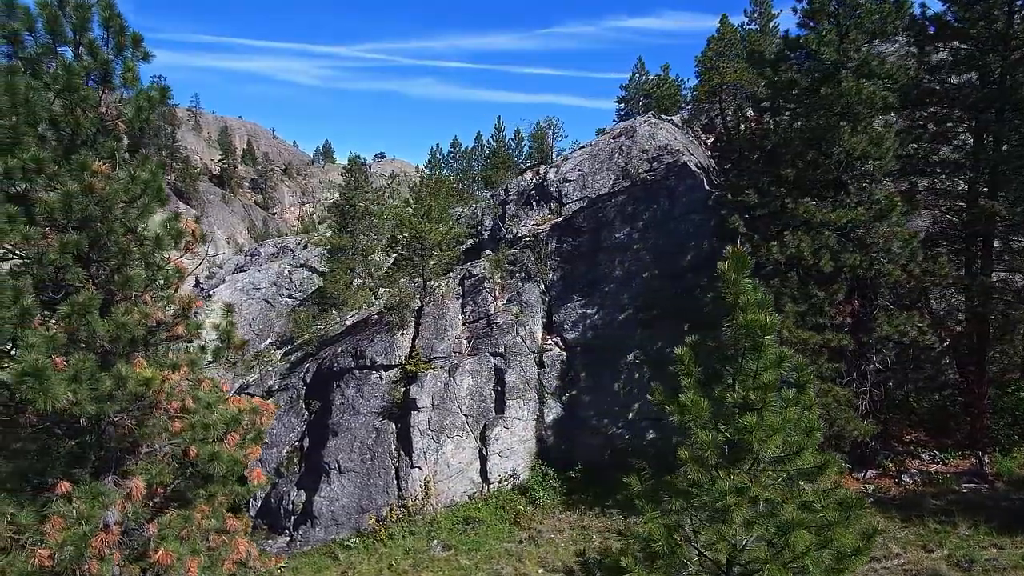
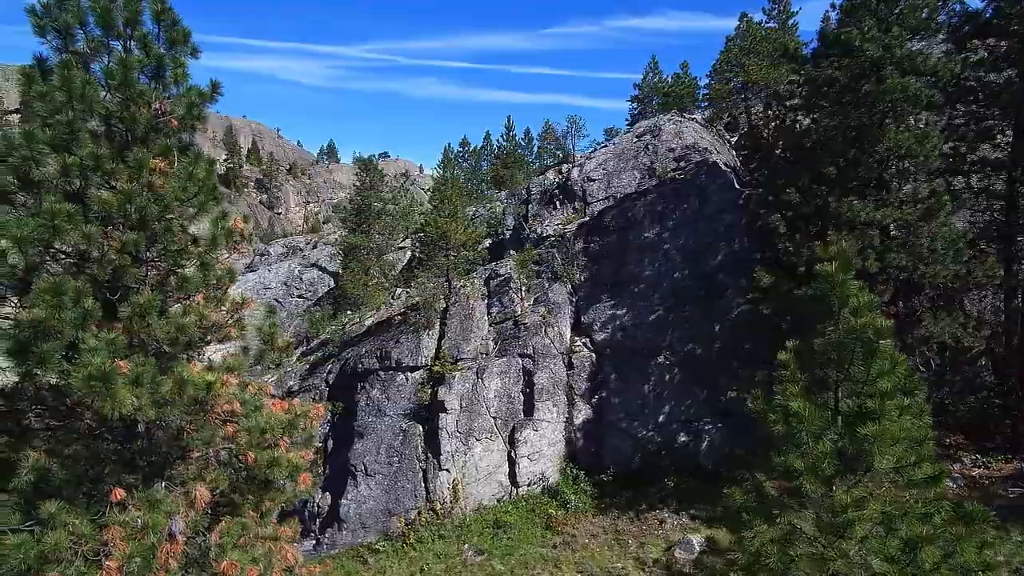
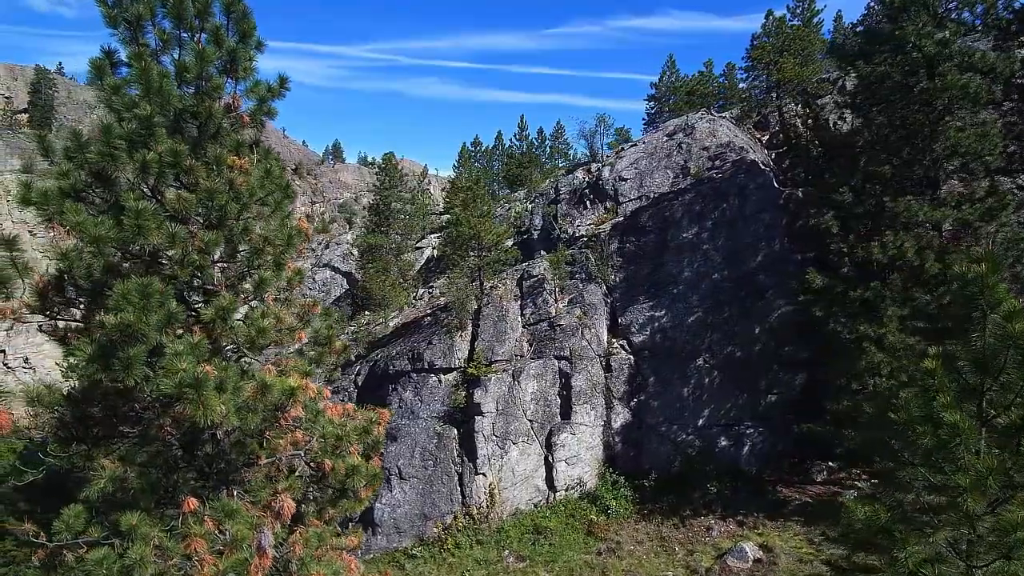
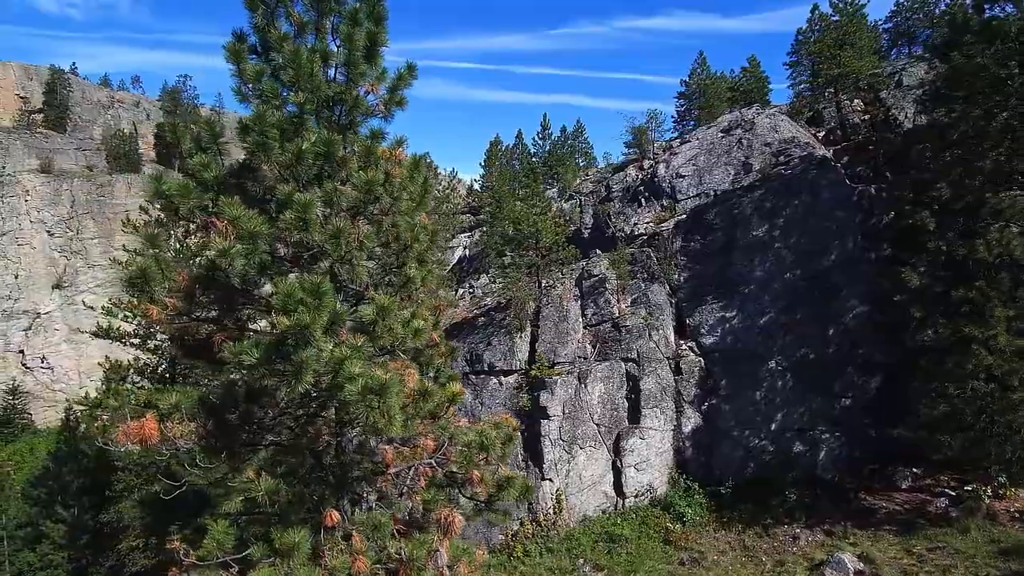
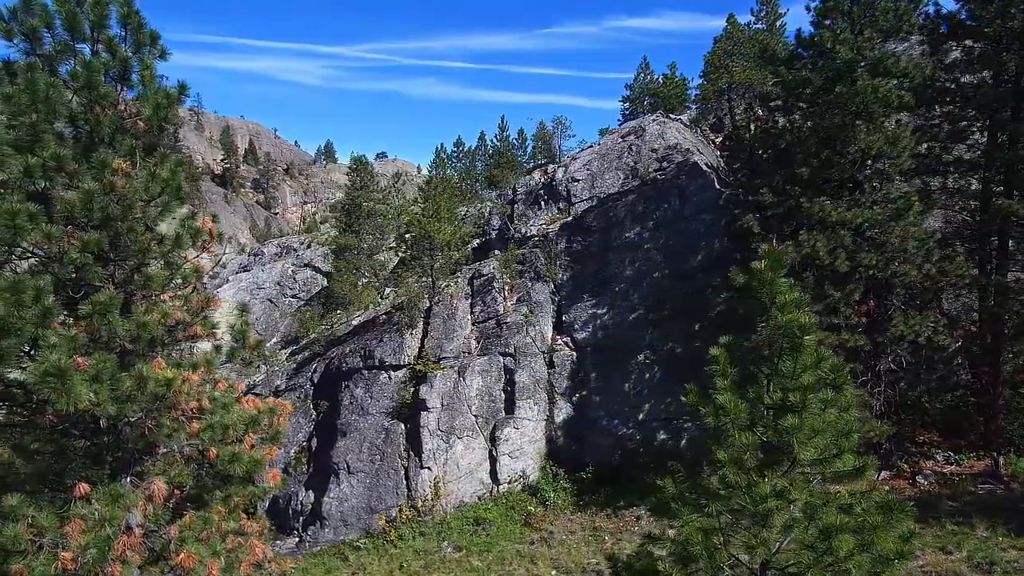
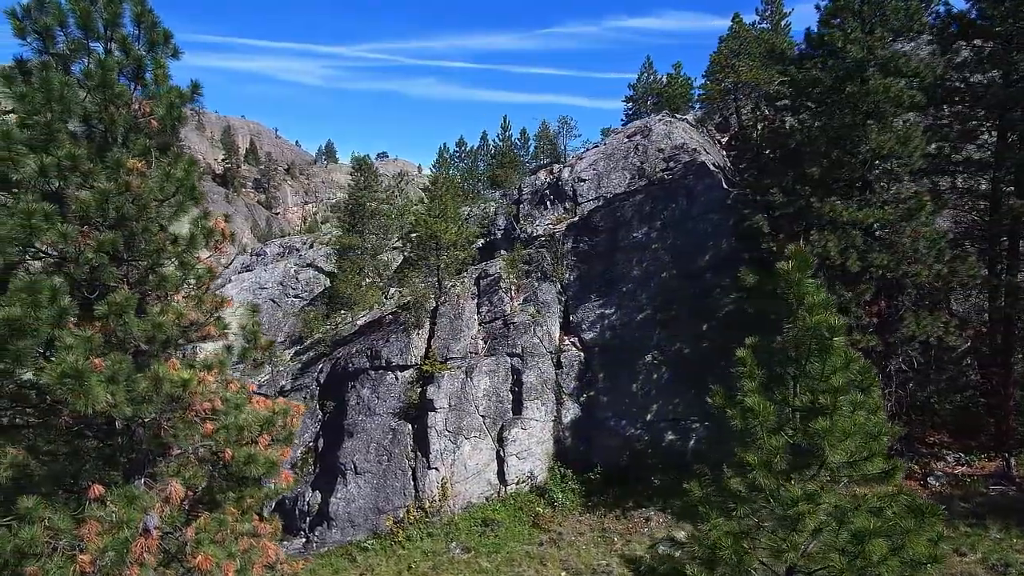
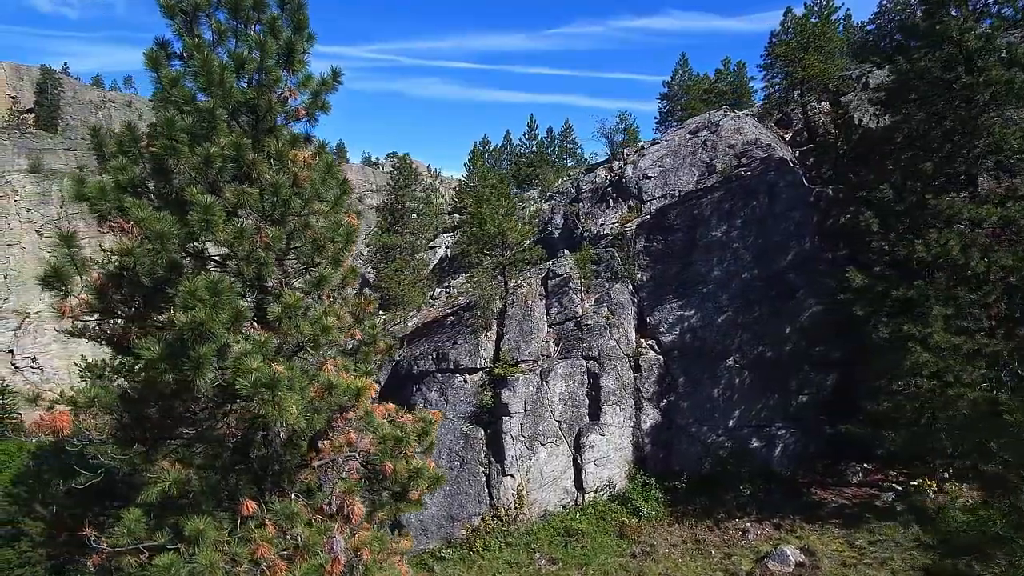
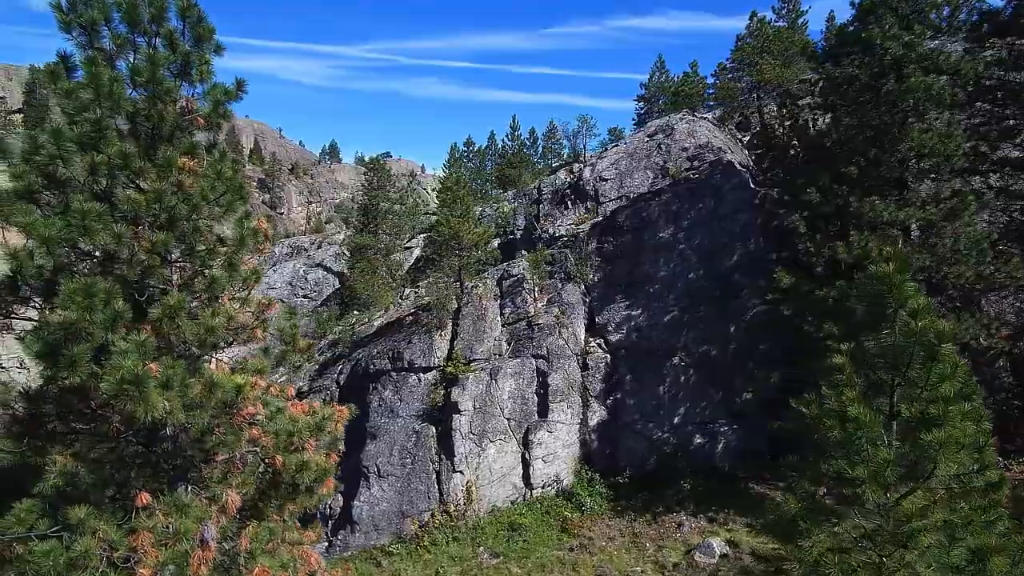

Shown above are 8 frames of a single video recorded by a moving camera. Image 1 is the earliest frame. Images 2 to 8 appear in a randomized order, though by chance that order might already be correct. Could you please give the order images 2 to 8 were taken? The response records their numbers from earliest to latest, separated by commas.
5, 6, 2, 8, 3, 7, 4
